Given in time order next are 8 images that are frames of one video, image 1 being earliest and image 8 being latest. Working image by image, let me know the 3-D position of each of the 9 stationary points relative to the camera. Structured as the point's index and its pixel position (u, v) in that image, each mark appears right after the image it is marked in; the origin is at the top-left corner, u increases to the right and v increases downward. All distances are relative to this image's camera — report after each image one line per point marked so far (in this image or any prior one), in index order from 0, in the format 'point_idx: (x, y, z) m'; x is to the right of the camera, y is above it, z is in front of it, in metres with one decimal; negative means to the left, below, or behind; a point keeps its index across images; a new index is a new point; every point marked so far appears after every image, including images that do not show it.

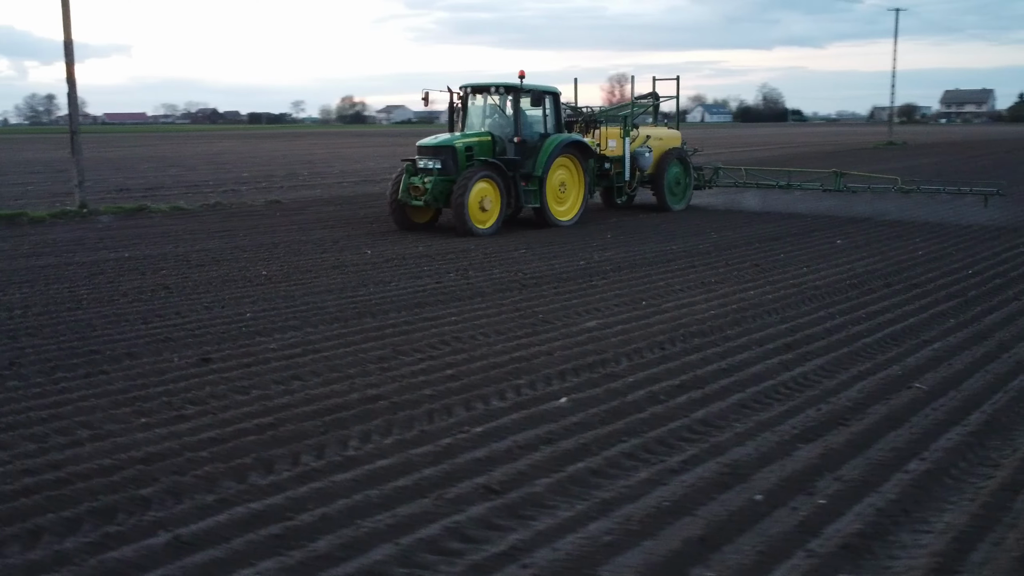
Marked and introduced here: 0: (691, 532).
0: (+0.5, -0.7, +2.9) m
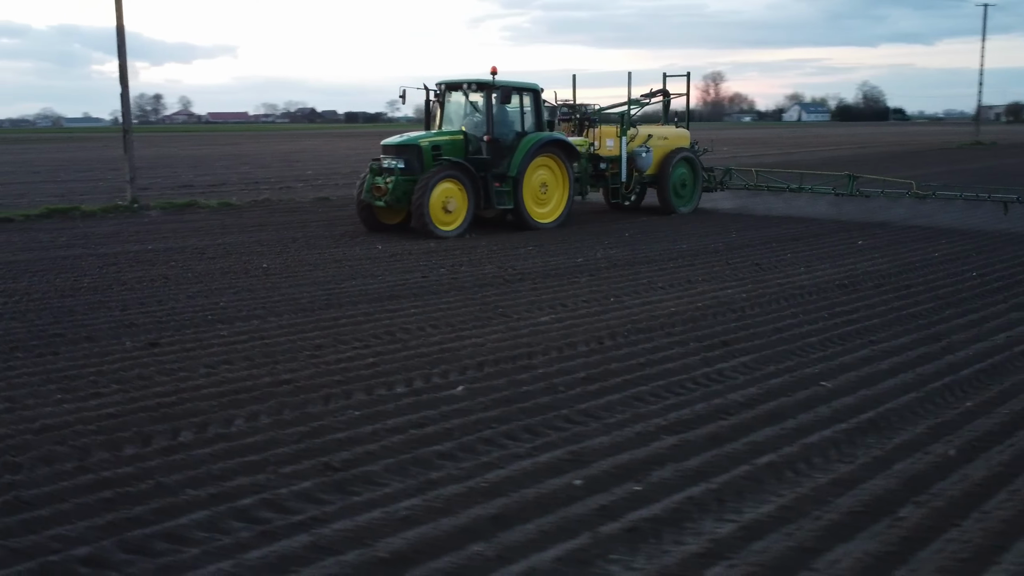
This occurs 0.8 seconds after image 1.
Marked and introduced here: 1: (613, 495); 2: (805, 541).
0: (-0.1, -0.7, +3.1) m
1: (+0.3, -0.6, +3.2) m
2: (+0.8, -0.7, +2.9) m
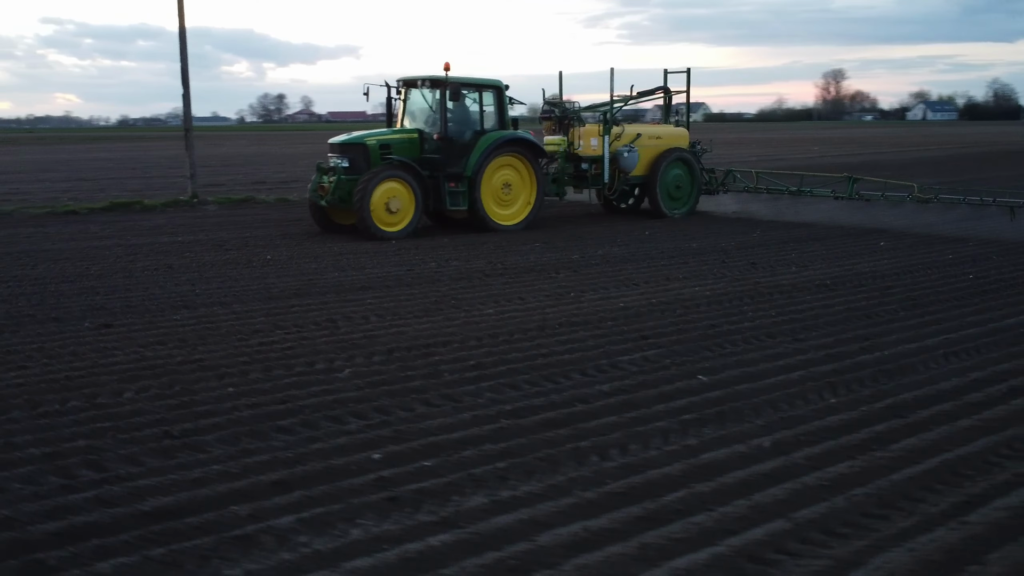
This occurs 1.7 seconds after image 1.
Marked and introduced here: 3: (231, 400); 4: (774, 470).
0: (-0.8, -0.6, +3.4) m
1: (-0.4, -0.6, +3.5) m
2: (+0.1, -0.7, +3.1) m
3: (-1.2, -0.5, +4.3) m
4: (+0.8, -0.6, +3.5) m
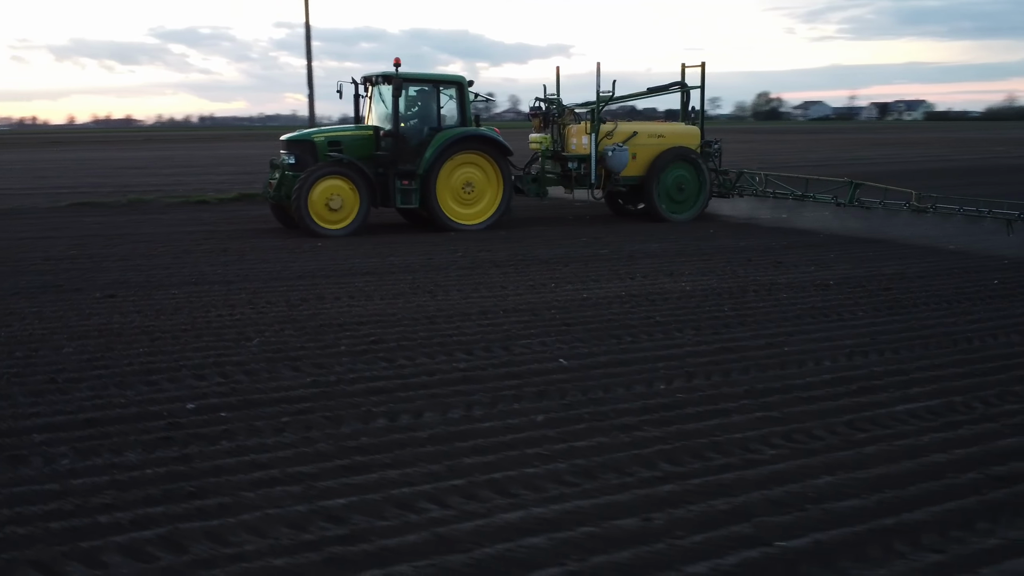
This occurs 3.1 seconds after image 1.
0: (-1.7, -0.5, +4.1) m
1: (-1.3, -0.5, +4.1) m
2: (-0.9, -0.6, +3.6) m
3: (-1.9, -0.3, +5.0) m
4: (0.0, -0.6, +3.9) m
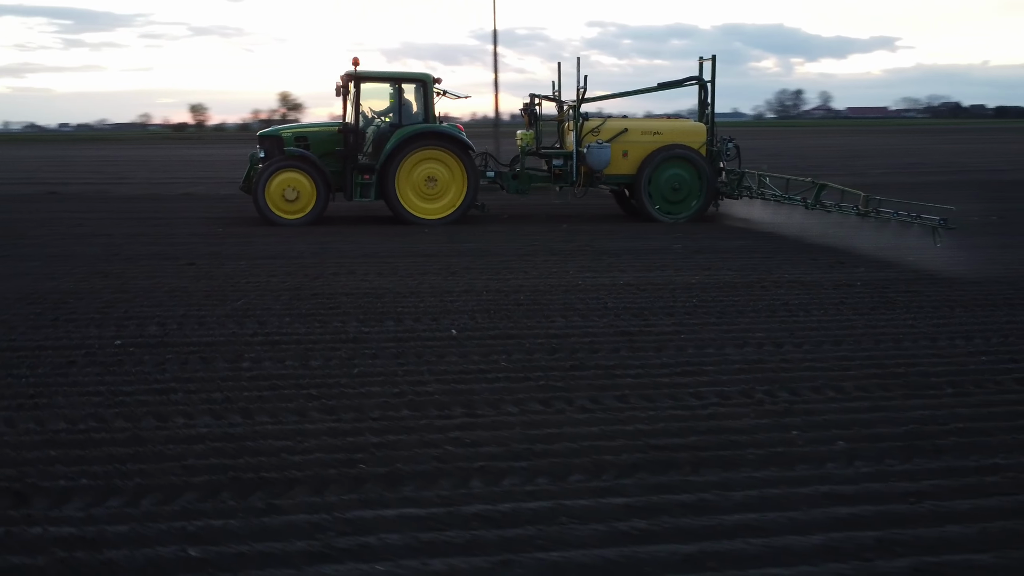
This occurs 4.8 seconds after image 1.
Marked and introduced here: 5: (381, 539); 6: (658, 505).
0: (-2.5, -0.3, +5.4) m
1: (-2.1, -0.3, +5.3) m
2: (-1.9, -0.4, +4.8) m
3: (-2.4, -0.1, +6.4) m
4: (-1.0, -0.4, +4.8) m
5: (-0.4, -0.7, +3.0) m
6: (+0.5, -0.7, +3.3) m
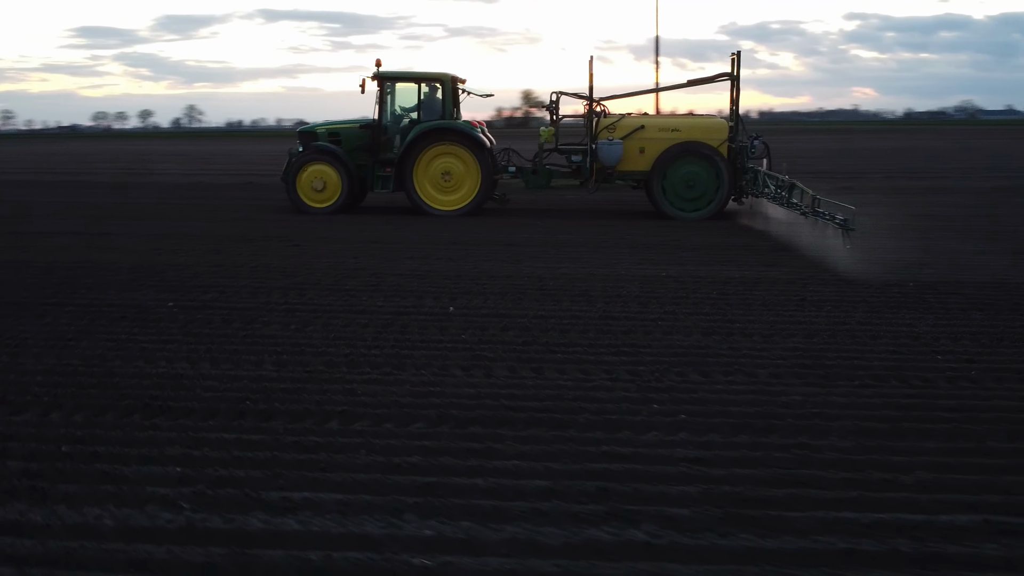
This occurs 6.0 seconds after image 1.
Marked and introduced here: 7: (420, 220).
0: (-2.6, -0.1, +6.6) m
1: (-2.2, -0.1, +6.5) m
2: (-2.1, -0.2, +5.9) m
3: (-2.2, +0.1, +7.6) m
4: (-1.3, -0.3, +5.6) m
5: (-1.1, -0.6, +3.8) m
6: (-0.2, -0.6, +3.9) m
7: (-1.0, +0.7, +11.0) m
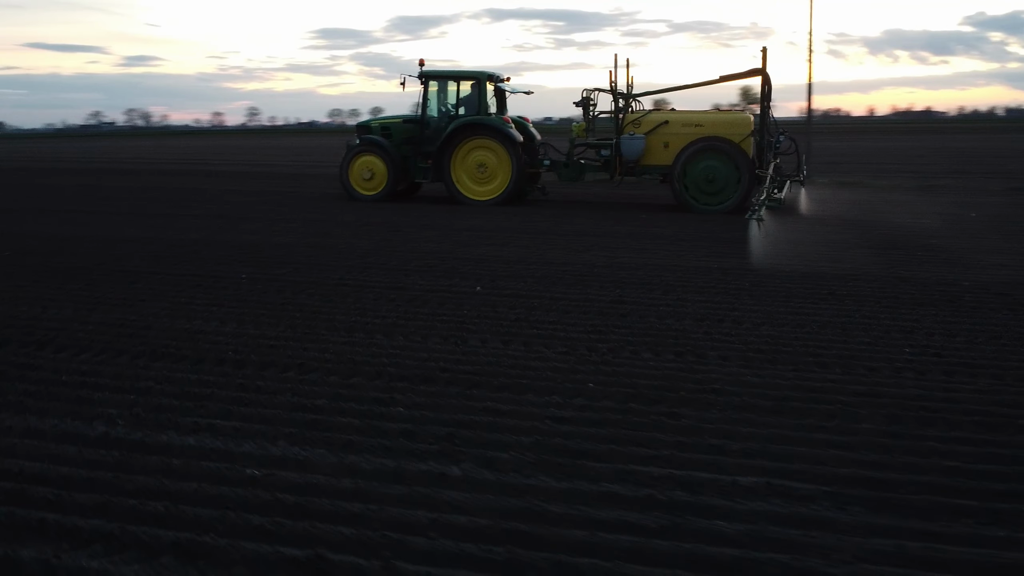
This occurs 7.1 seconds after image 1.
0: (-2.3, +0.1, +7.7) m
1: (-2.0, +0.1, +7.5) m
2: (-2.1, 0.0, +6.9) m
3: (-1.8, +0.3, +8.6) m
4: (-1.3, -0.1, +6.5) m
5: (-1.6, -0.4, +4.7) m
6: (-0.7, -0.5, +4.6) m
7: (+0.2, +0.9, +11.6) m
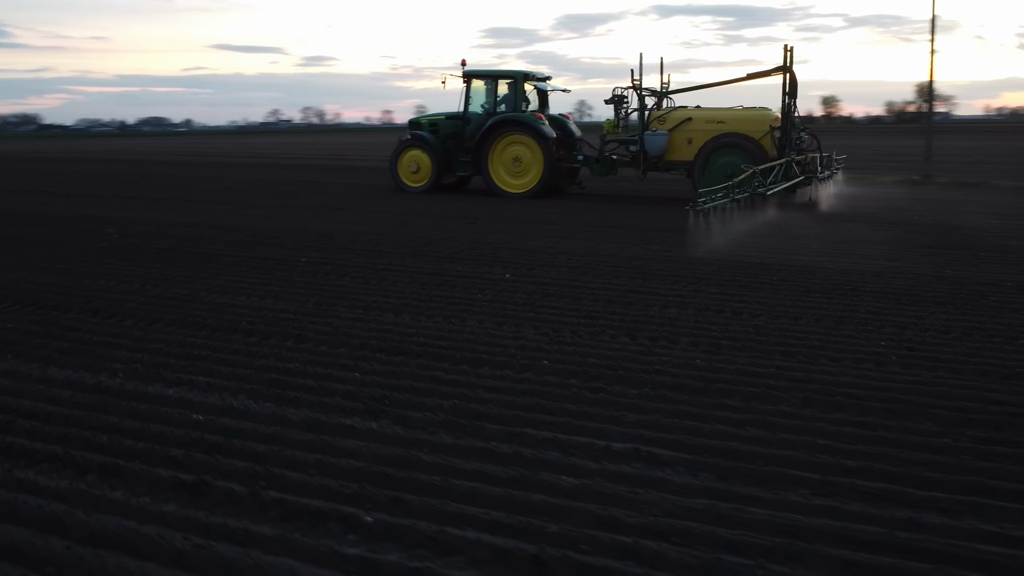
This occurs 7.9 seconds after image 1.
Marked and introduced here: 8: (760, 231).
0: (-2.0, +0.3, +8.6) m
1: (-1.7, +0.2, +8.3) m
2: (-1.9, +0.1, +7.7) m
3: (-1.3, +0.4, +9.3) m
4: (-1.2, 0.0, +7.2) m
5: (-1.8, -0.3, +5.4) m
6: (-0.9, -0.4, +5.2) m
7: (+1.1, +0.9, +12.0) m
8: (+2.6, +0.5, +9.9) m
